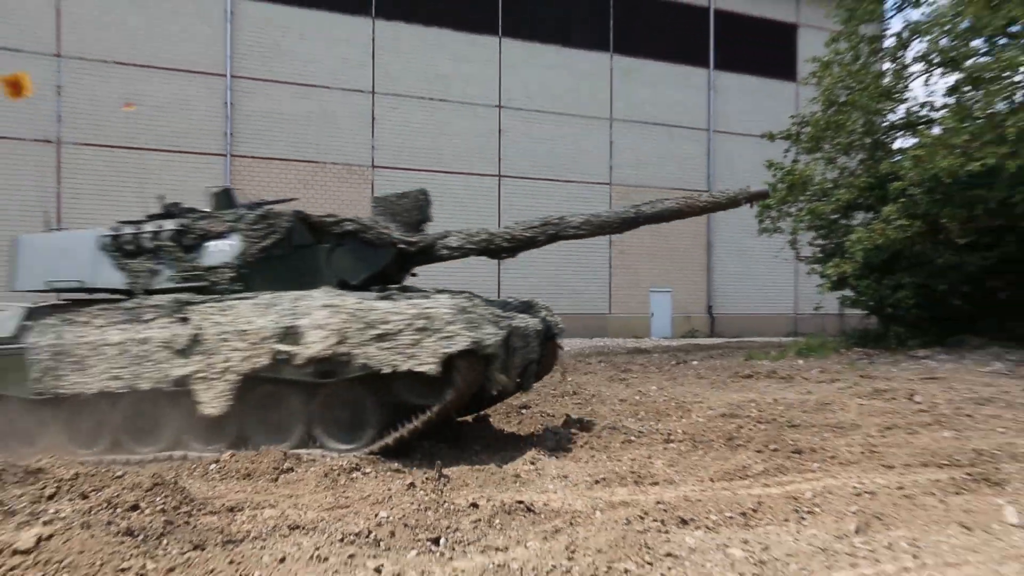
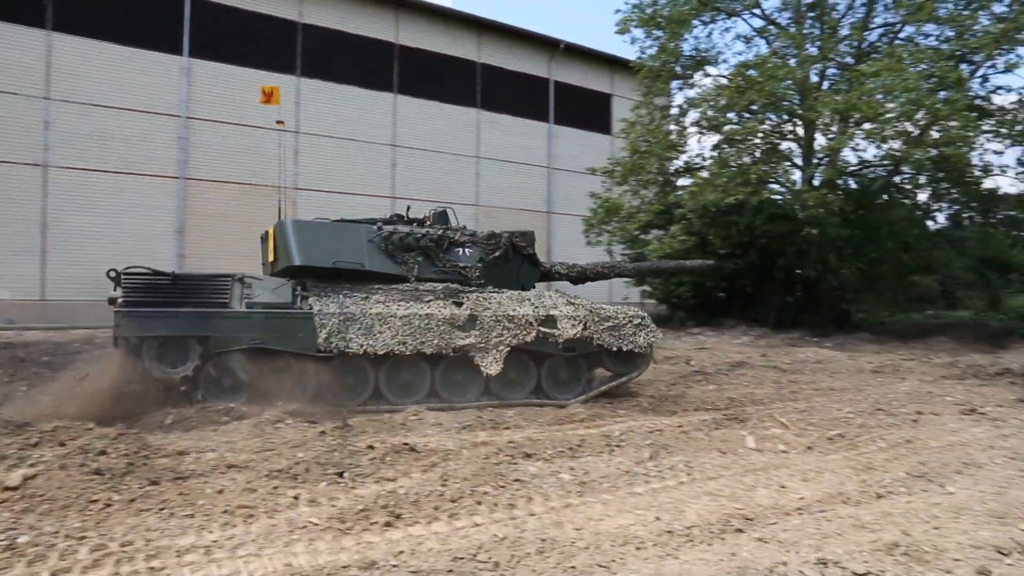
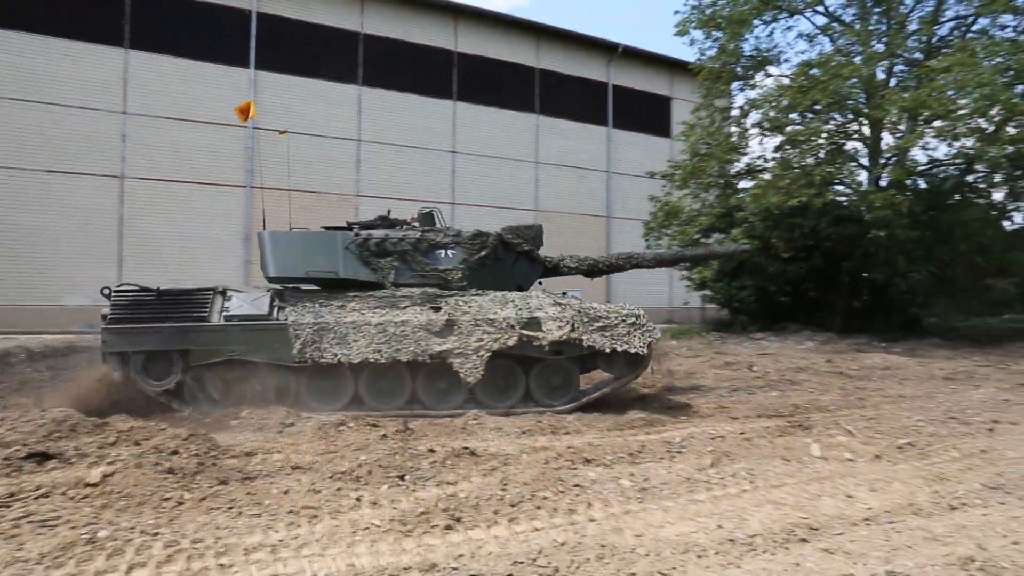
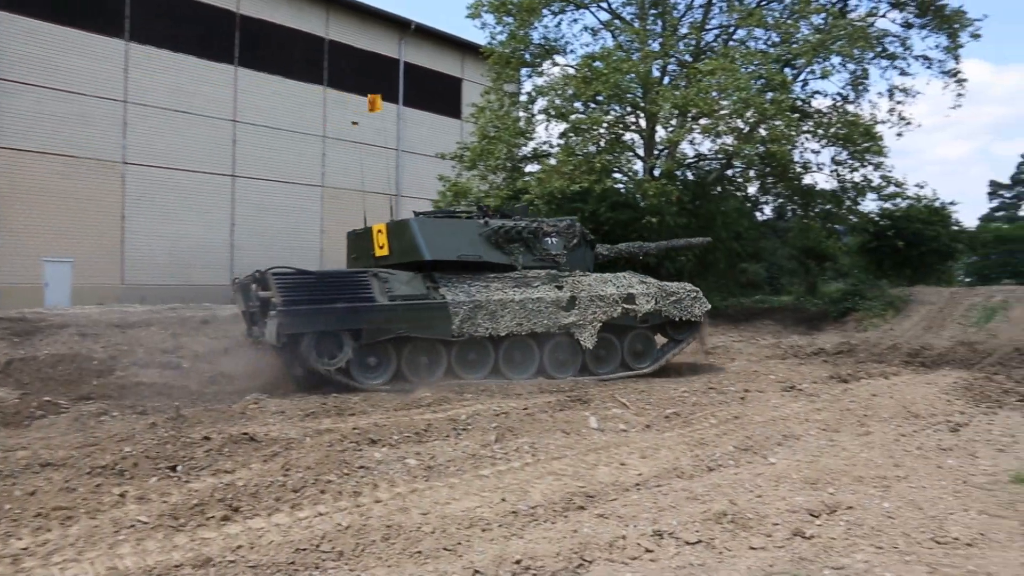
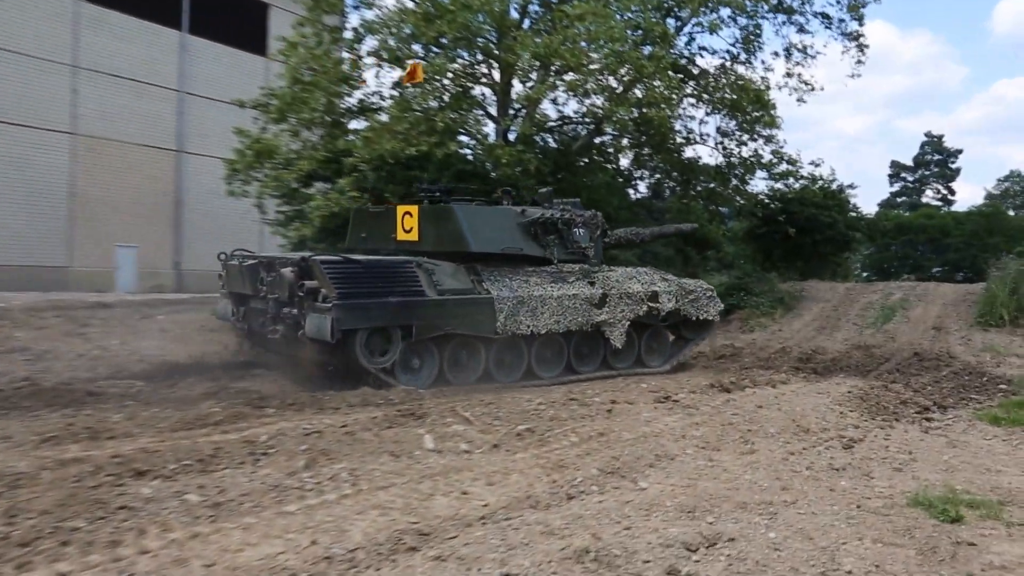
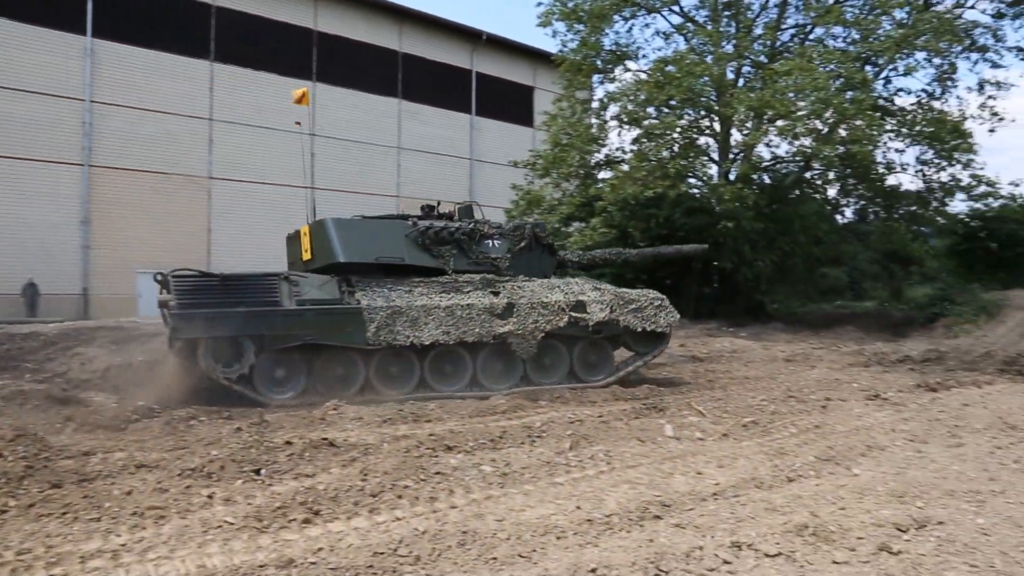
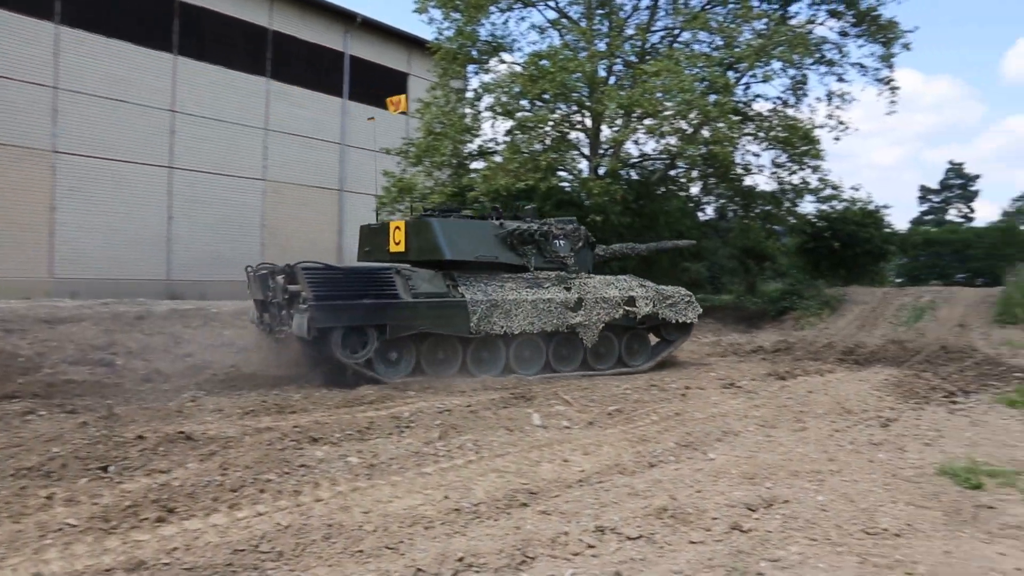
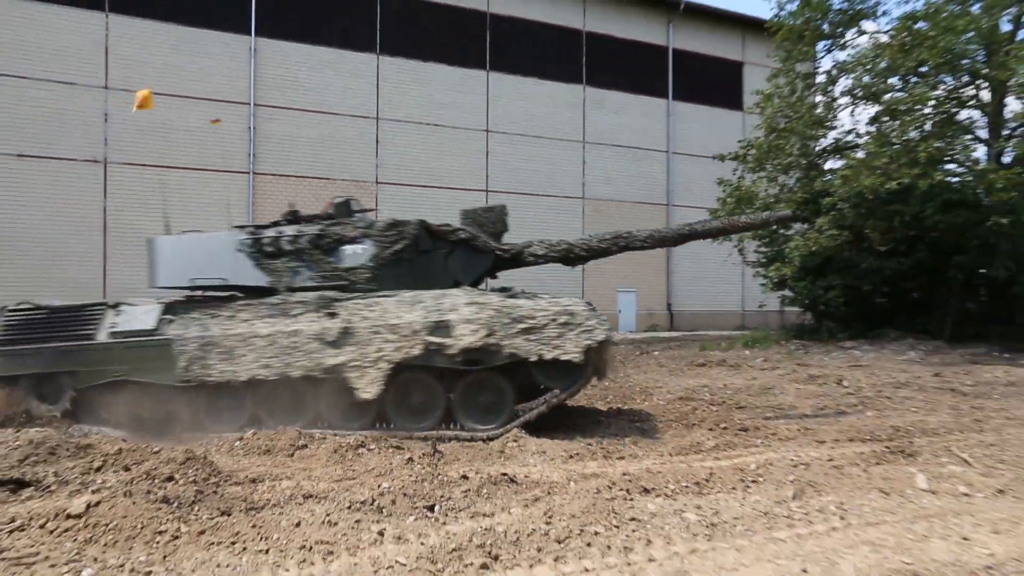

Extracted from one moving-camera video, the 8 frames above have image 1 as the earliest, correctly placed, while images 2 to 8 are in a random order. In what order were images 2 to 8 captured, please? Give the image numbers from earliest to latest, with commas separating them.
8, 3, 2, 6, 4, 7, 5
